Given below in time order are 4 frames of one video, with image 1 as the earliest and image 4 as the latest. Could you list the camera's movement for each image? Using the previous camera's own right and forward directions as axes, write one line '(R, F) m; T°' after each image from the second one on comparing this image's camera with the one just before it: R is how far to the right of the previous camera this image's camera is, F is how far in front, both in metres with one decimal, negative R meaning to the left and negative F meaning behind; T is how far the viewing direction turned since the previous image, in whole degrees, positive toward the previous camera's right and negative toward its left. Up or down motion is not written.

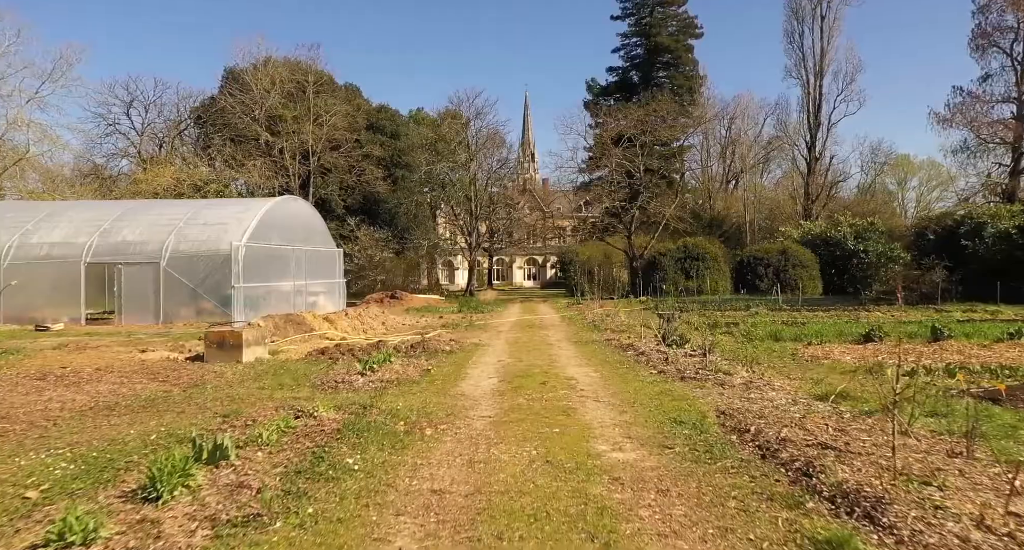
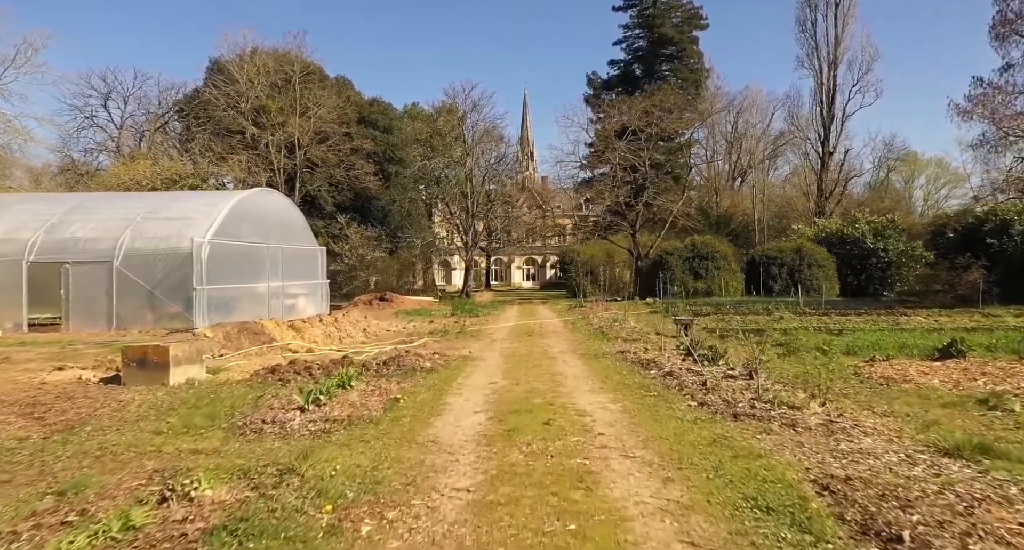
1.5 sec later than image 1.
(+0.1, +1.9) m; 0°
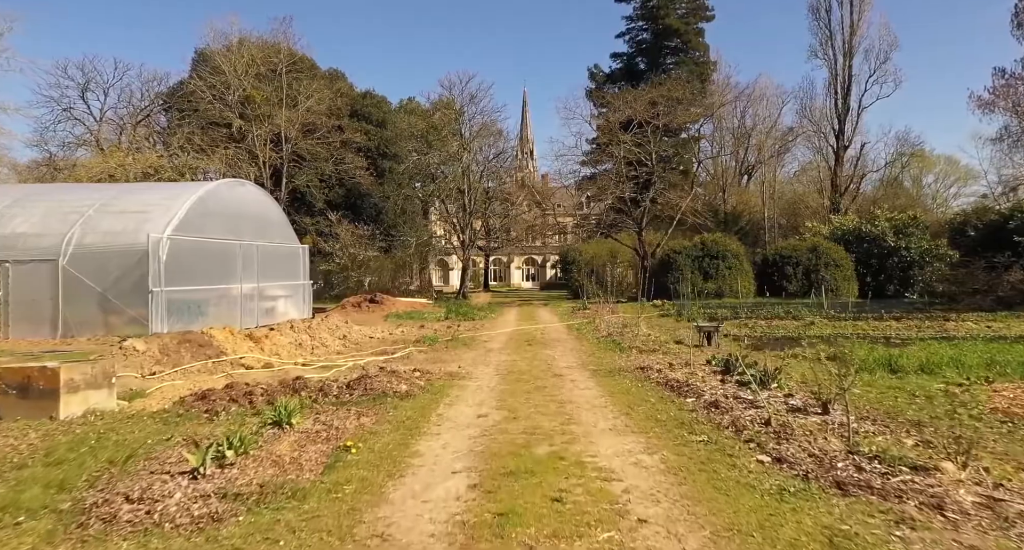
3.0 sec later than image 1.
(0.0, +1.8) m; 0°
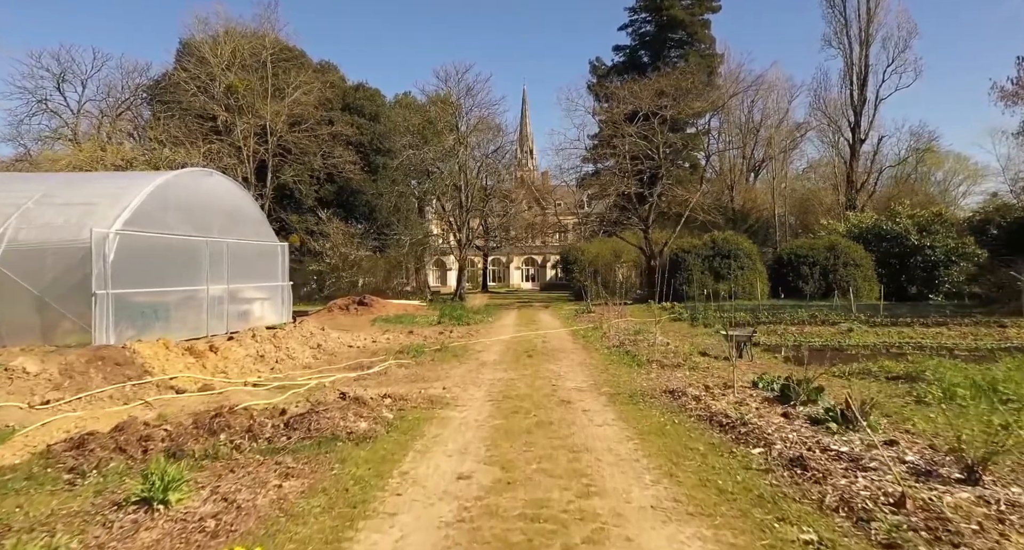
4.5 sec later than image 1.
(0.0, +1.8) m; 0°
